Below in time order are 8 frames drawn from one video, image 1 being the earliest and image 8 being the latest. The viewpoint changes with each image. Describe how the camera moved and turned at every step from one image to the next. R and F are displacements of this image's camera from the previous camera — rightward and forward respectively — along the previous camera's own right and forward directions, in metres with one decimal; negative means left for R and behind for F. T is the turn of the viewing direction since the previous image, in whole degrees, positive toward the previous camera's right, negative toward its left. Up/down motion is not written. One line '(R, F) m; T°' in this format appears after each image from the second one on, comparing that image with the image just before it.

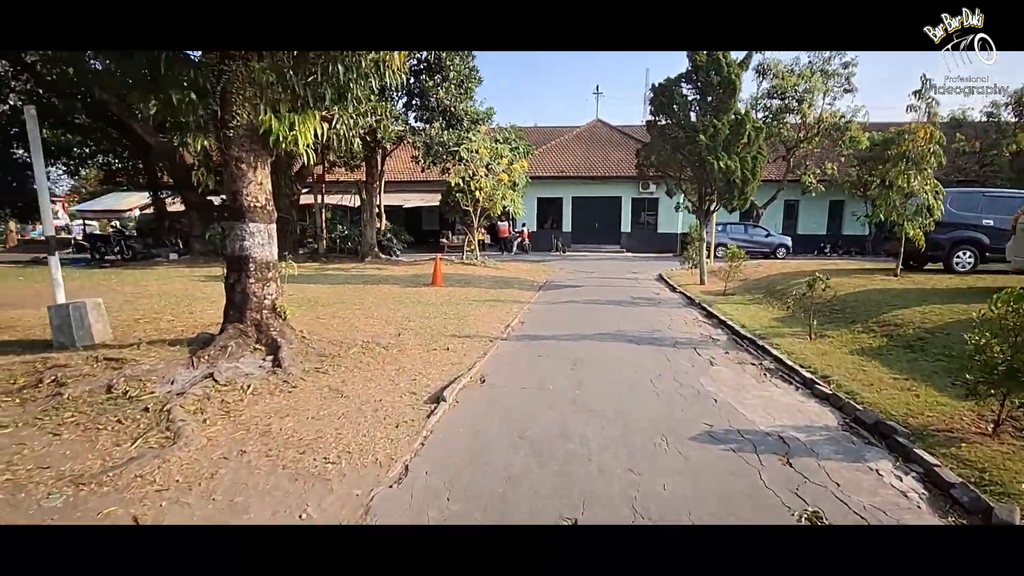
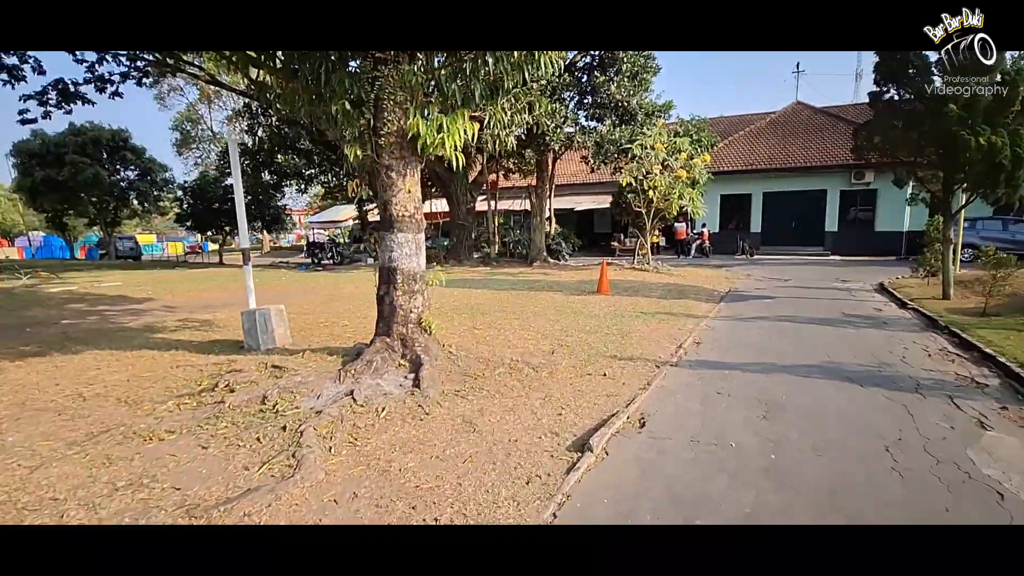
(+0.1, +0.8) m; -19°
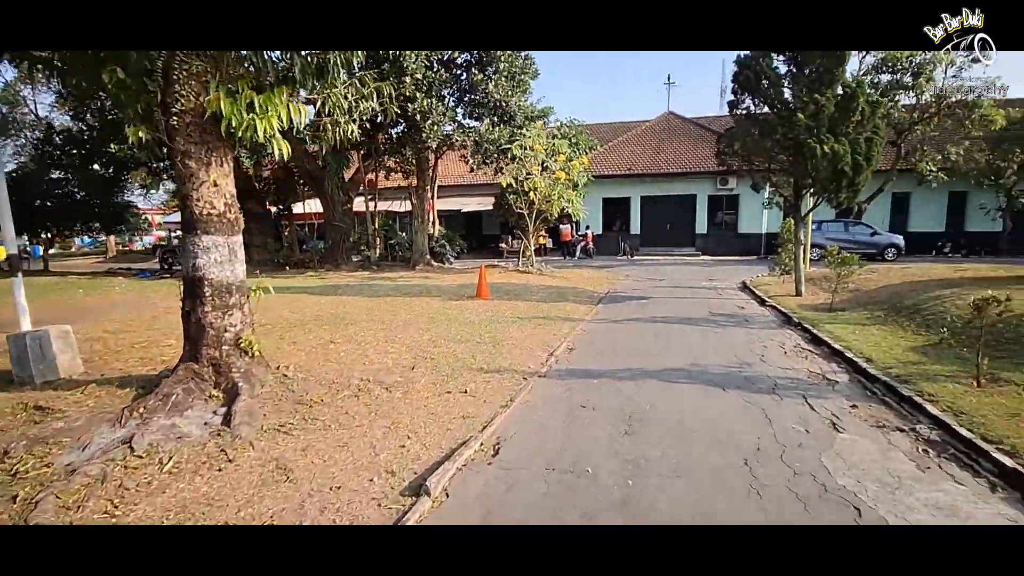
(+0.5, +0.6) m; +11°
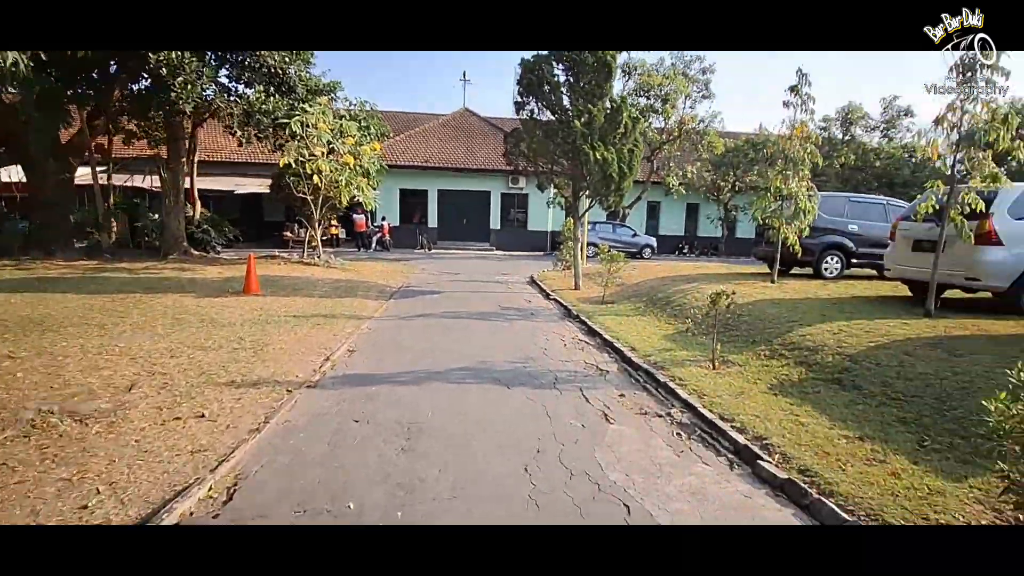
(+0.3, +0.5) m; +22°
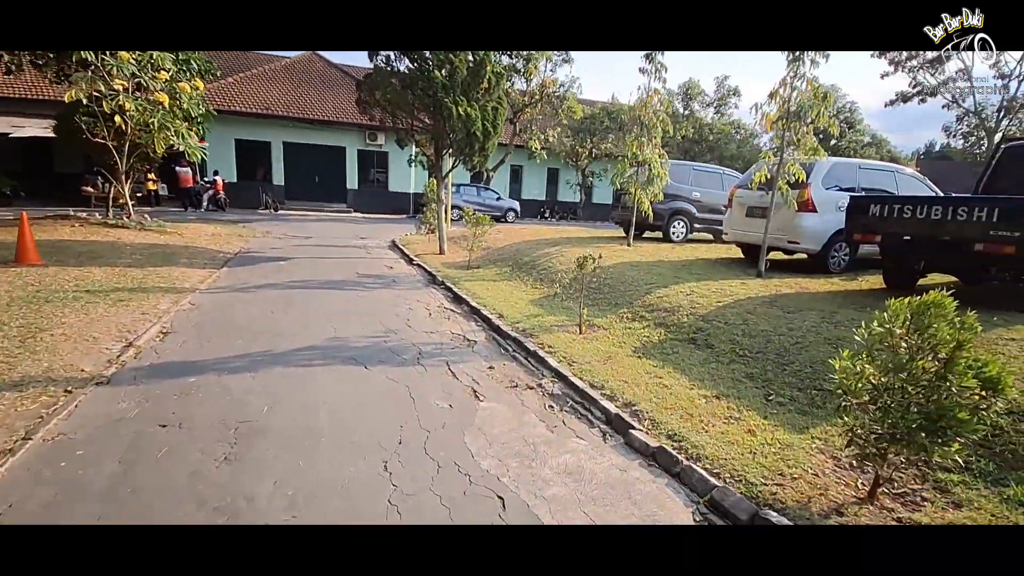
(+0.1, +0.4) m; +15°
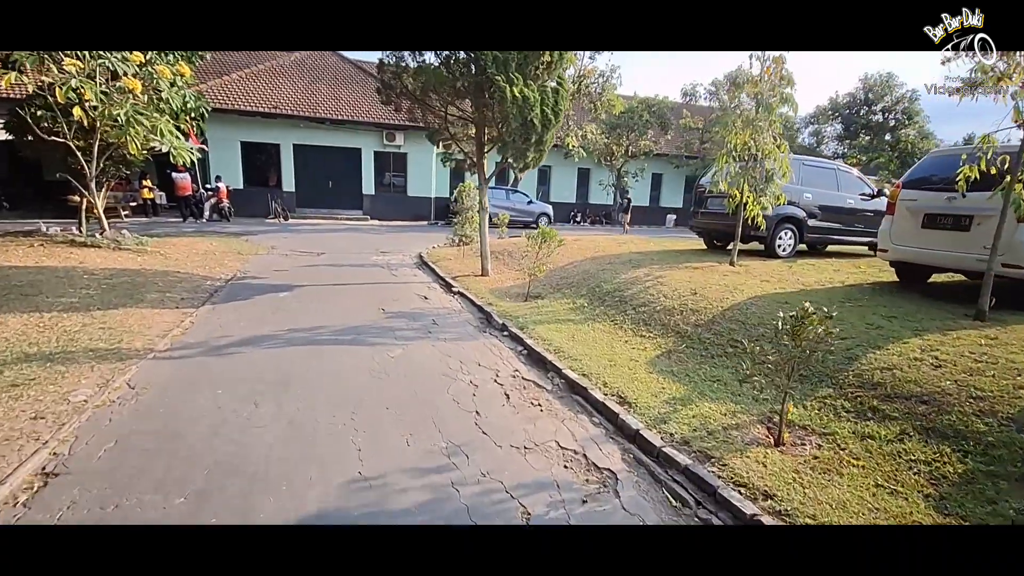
(-0.8, +2.3) m; -1°
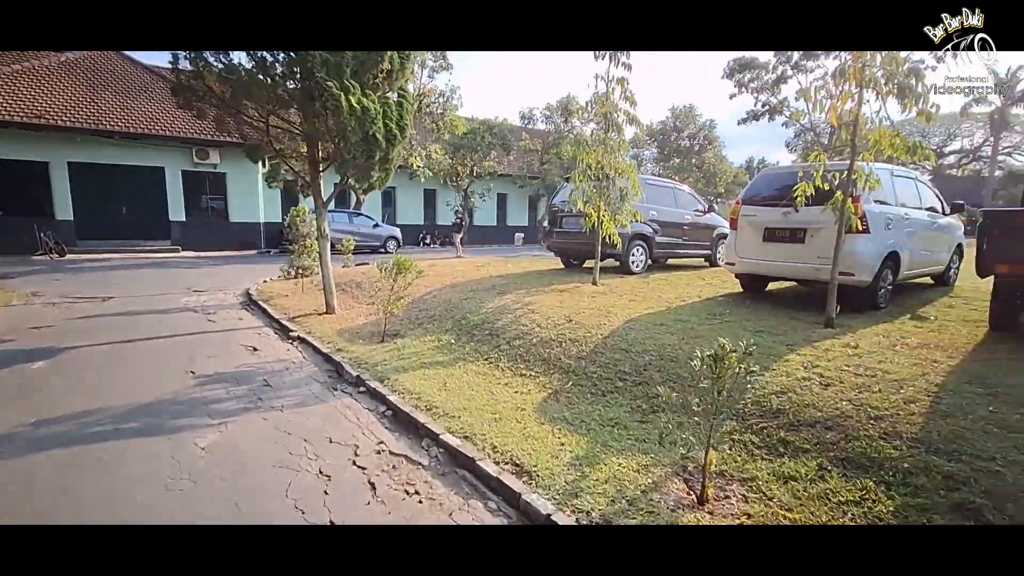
(0.0, +0.8) m; +16°
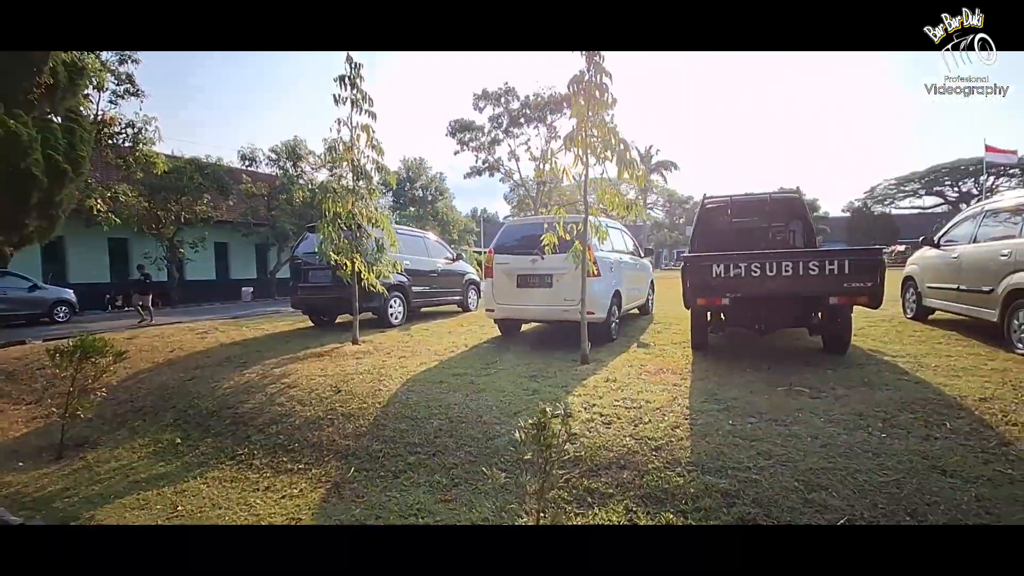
(-0.2, +0.5) m; +28°
